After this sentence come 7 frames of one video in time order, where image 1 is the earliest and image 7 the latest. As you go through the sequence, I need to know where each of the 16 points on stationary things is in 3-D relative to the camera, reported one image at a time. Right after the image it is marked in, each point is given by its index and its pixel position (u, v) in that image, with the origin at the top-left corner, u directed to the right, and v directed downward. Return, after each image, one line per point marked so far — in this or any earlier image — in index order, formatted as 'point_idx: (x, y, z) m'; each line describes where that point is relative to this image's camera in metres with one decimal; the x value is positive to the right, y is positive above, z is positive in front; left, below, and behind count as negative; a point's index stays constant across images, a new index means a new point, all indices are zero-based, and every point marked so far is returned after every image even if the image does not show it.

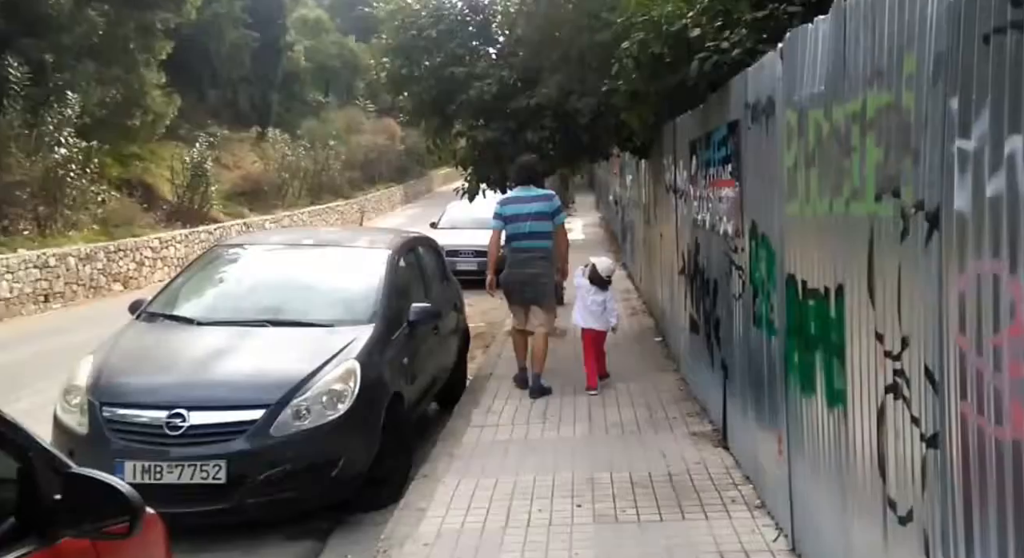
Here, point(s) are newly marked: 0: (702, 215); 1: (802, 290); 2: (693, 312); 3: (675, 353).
0: (+1.4, +0.5, +7.2) m
1: (+1.1, 0.0, +3.6) m
2: (+1.5, -0.3, +7.9) m
3: (+1.6, -0.7, +9.7) m
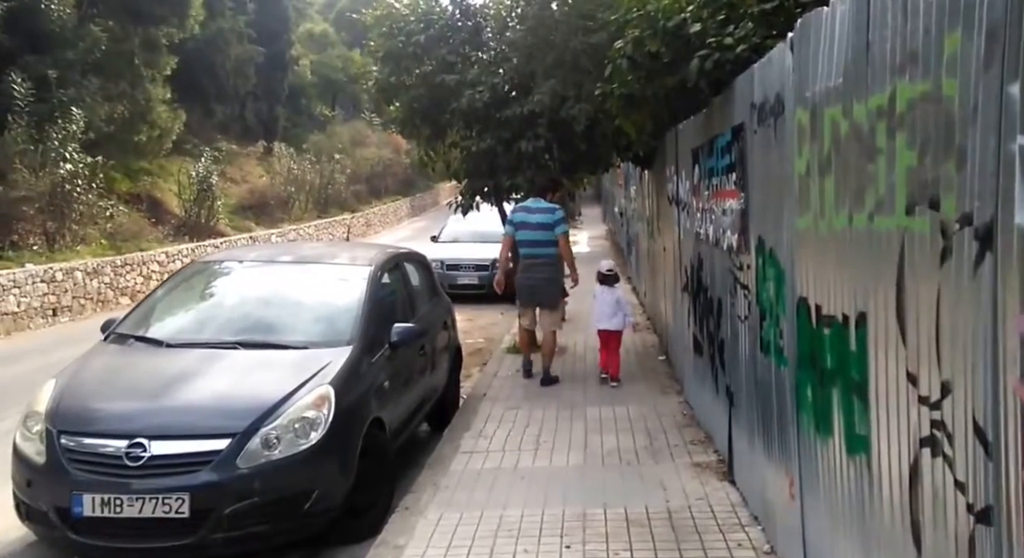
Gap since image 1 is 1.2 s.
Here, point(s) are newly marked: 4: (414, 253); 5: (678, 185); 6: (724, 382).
0: (+1.3, +0.3, +6.8) m
1: (+1.0, -0.1, +3.1) m
2: (+1.4, -0.4, +7.4) m
3: (+1.6, -0.9, +9.2) m
4: (-0.8, +0.2, +8.3) m
5: (+1.5, +0.8, +8.8) m
6: (+1.3, -0.6, +5.8) m
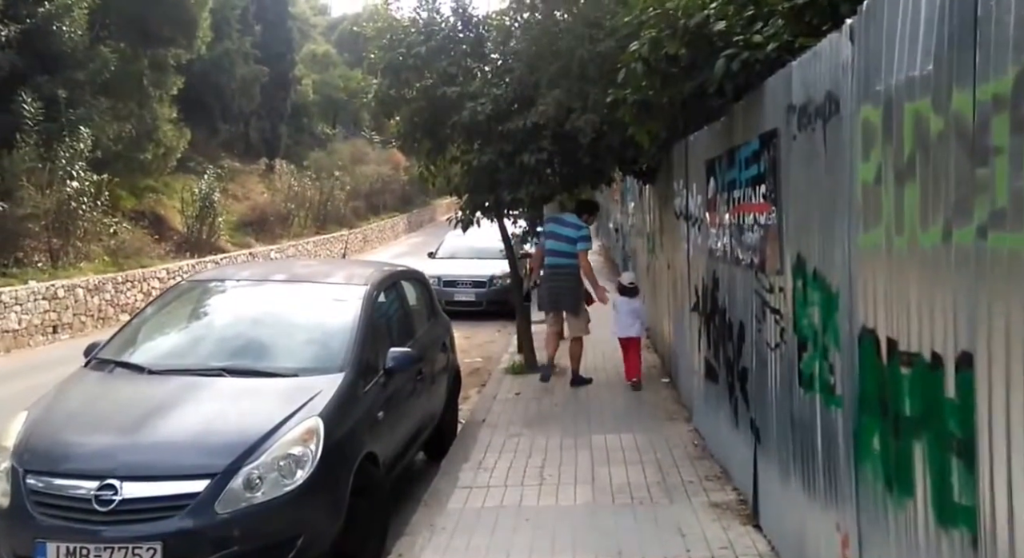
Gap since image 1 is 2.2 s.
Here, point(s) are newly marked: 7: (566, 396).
0: (+1.4, +0.2, +6.3) m
1: (+1.0, -0.2, +2.6) m
2: (+1.4, -0.6, +6.9) m
3: (+1.6, -1.1, +8.7) m
4: (-0.8, +0.1, +7.8) m
5: (+1.5, +0.7, +8.3) m
6: (+1.3, -0.7, +5.3) m
7: (+0.6, -1.2, +9.9) m
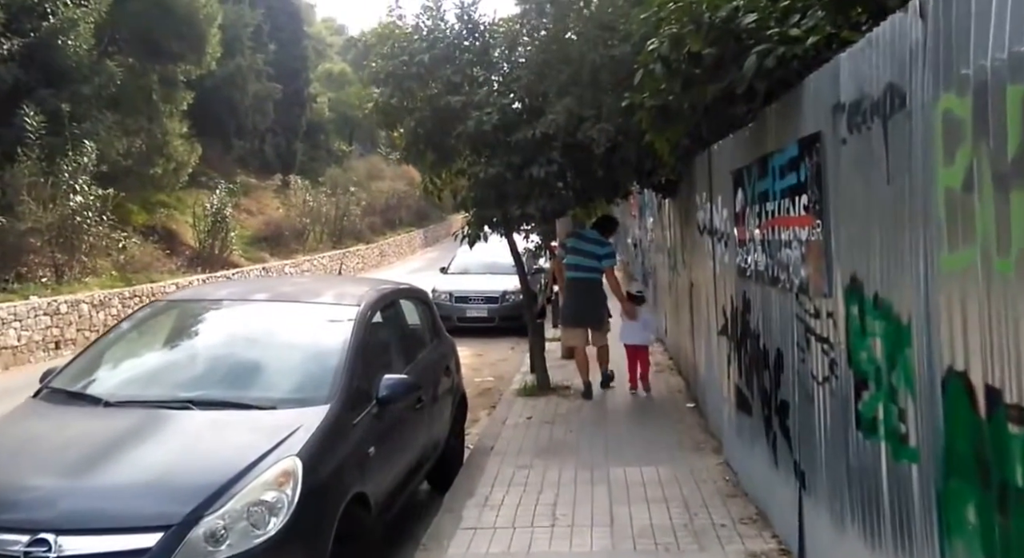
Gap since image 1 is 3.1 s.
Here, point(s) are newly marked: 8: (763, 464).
0: (+1.4, +0.1, +5.7) m
1: (+1.0, -0.3, +2.0) m
2: (+1.5, -0.7, +6.4) m
3: (+1.7, -1.2, +8.1) m
4: (-0.7, -0.1, +7.3) m
5: (+1.6, +0.5, +7.8) m
6: (+1.3, -0.8, +4.7) m
7: (+0.7, -1.3, +9.3) m
8: (+1.4, -1.1, +5.6) m
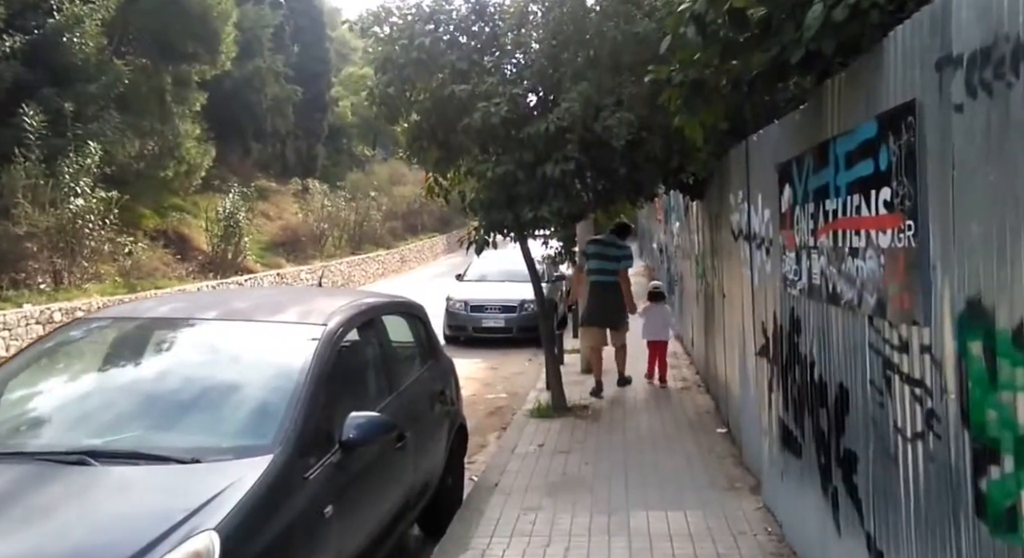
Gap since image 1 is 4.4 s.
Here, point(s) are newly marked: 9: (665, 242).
0: (+1.4, 0.0, +4.7) m
1: (+0.9, -0.3, +1.0) m
2: (+1.5, -0.8, +5.3) m
3: (+1.7, -1.3, +7.1) m
4: (-0.7, -0.1, +6.3) m
5: (+1.6, +0.4, +6.7) m
6: (+1.3, -0.9, +3.6) m
7: (+0.7, -1.4, +8.3) m
8: (+1.4, -1.1, +4.6) m
9: (+2.9, +0.7, +18.7) m
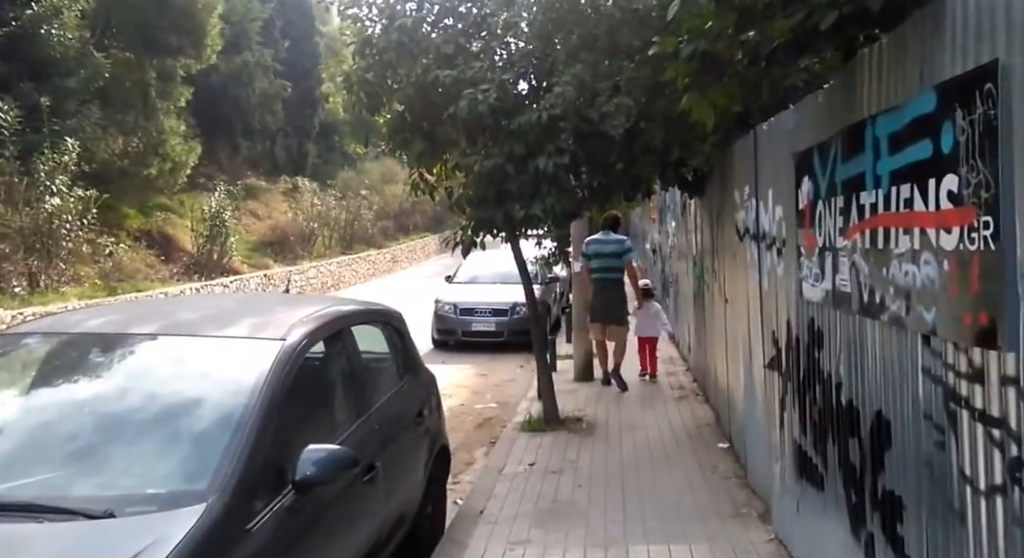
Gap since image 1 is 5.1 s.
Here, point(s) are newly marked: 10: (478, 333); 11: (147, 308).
0: (+1.3, 0.0, +4.0) m
1: (+0.8, -0.3, +0.3) m
2: (+1.4, -0.8, +4.7) m
3: (+1.6, -1.3, +6.4) m
4: (-0.8, -0.2, +5.6) m
5: (+1.5, +0.4, +6.1) m
6: (+1.2, -0.9, +3.0) m
7: (+0.7, -1.5, +7.6) m
8: (+1.3, -1.2, +3.9) m
9: (+2.8, +0.7, +18.0) m
10: (-0.6, -0.9, +15.8) m
11: (-1.8, -0.1, +4.8) m
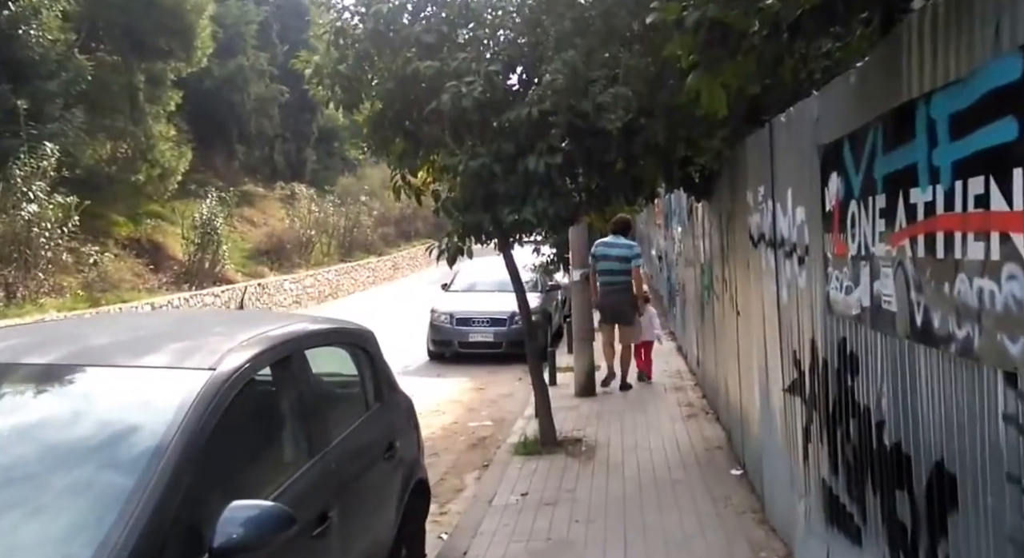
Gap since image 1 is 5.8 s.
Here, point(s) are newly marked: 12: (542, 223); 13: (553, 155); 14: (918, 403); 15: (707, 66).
0: (+1.2, -0.1, +3.3) m
1: (+0.7, -0.4, -0.3) m
2: (+1.3, -0.9, +4.0) m
3: (+1.6, -1.4, +5.7) m
4: (-0.9, -0.3, +4.9) m
5: (+1.5, +0.3, +5.4) m
6: (+1.1, -1.0, +2.3) m
7: (+0.6, -1.5, +6.9) m
8: (+1.3, -1.2, +3.2) m
9: (+2.7, +0.6, +17.3) m
10: (-0.6, -1.0, +15.1) m
11: (-1.9, -0.2, +4.1) m
12: (+0.2, +0.4, +7.2) m
13: (+0.3, +0.9, +6.9) m
14: (+1.2, -0.4, +3.0) m
15: (+0.7, +0.7, +3.6) m
